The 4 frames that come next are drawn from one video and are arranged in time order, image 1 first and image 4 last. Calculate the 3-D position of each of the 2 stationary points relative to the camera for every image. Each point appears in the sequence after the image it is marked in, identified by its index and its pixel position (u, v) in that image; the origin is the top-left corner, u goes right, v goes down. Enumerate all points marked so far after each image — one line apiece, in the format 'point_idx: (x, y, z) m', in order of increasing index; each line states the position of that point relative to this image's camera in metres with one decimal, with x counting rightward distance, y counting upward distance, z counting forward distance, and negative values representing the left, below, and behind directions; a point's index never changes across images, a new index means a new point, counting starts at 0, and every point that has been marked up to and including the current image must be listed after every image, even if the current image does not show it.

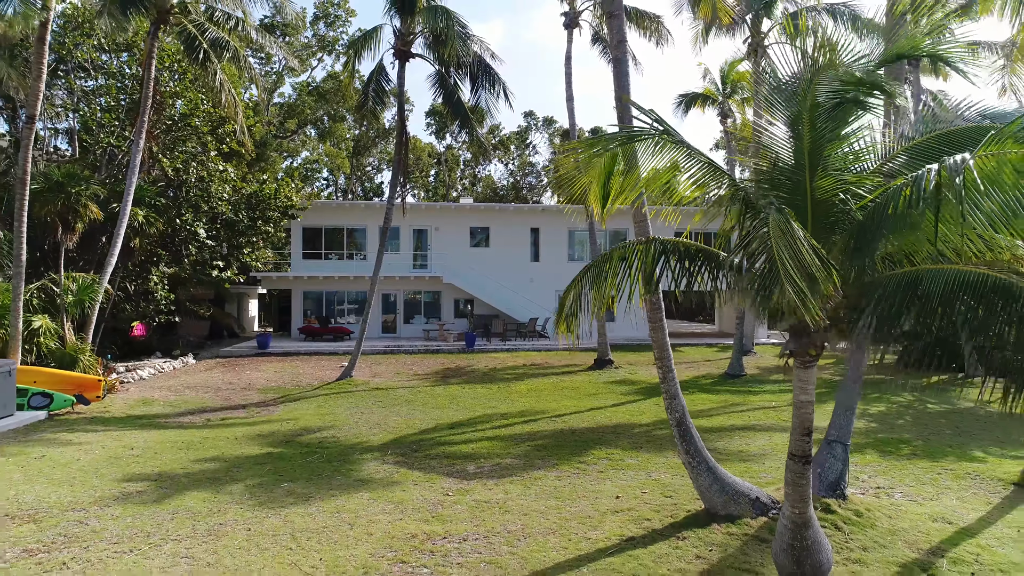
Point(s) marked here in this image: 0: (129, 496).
0: (-3.4, -1.9, +7.0) m
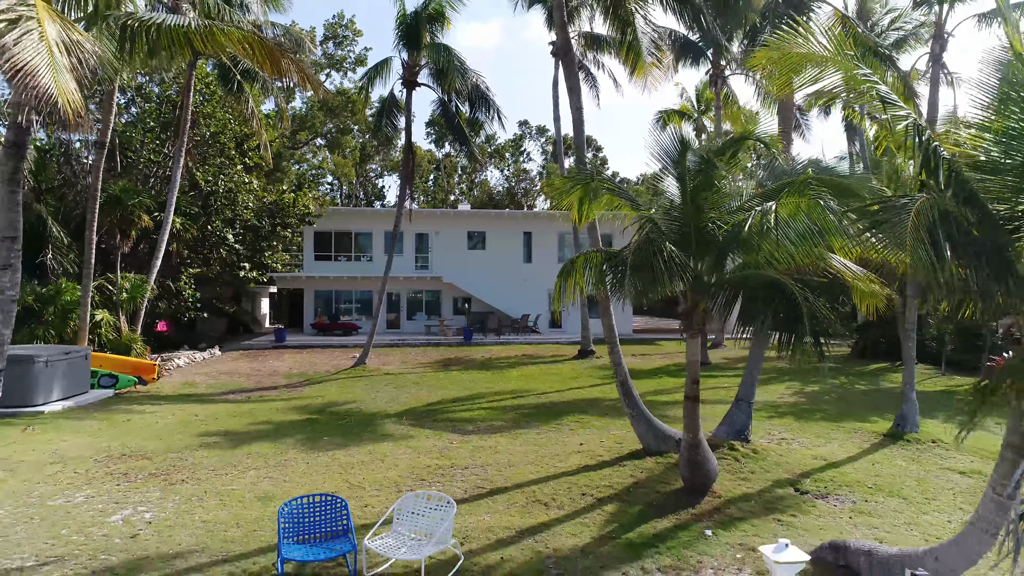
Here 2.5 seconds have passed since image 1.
0: (-3.5, -1.8, +9.1) m
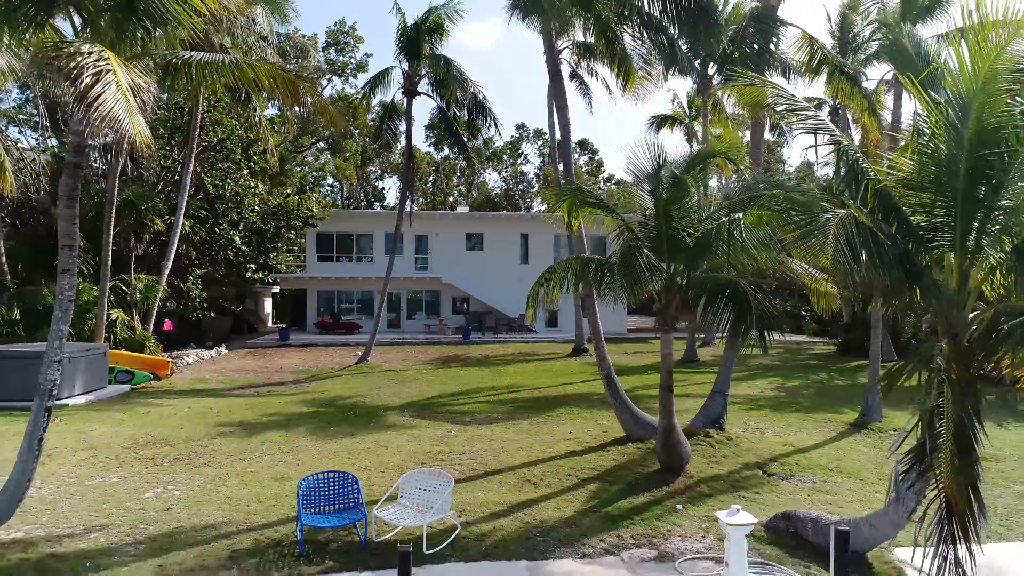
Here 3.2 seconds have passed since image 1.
0: (-3.6, -1.8, +9.8) m
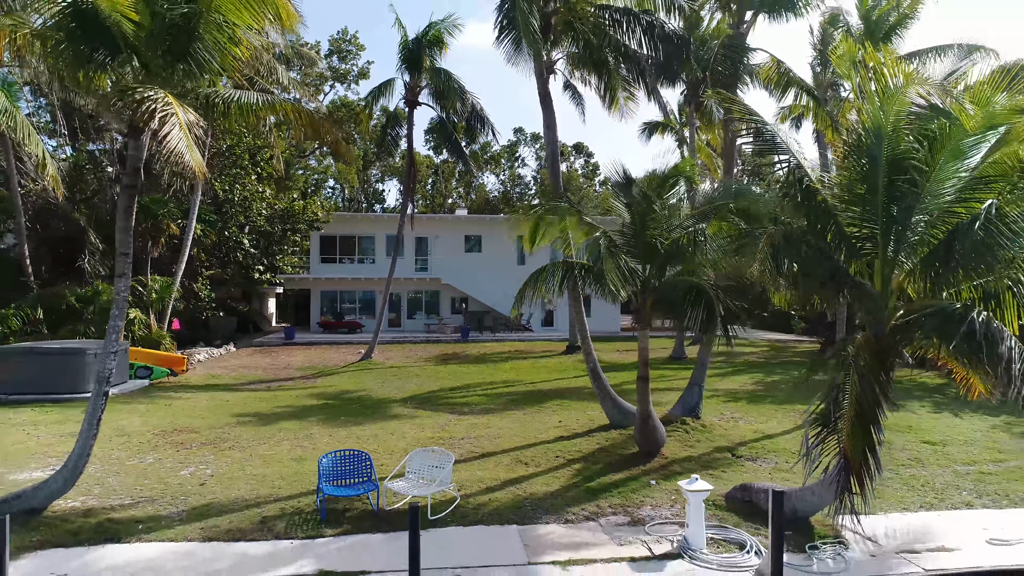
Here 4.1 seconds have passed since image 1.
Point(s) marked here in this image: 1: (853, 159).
0: (-3.7, -1.8, +10.7) m
1: (+2.6, +1.0, +6.0) m
